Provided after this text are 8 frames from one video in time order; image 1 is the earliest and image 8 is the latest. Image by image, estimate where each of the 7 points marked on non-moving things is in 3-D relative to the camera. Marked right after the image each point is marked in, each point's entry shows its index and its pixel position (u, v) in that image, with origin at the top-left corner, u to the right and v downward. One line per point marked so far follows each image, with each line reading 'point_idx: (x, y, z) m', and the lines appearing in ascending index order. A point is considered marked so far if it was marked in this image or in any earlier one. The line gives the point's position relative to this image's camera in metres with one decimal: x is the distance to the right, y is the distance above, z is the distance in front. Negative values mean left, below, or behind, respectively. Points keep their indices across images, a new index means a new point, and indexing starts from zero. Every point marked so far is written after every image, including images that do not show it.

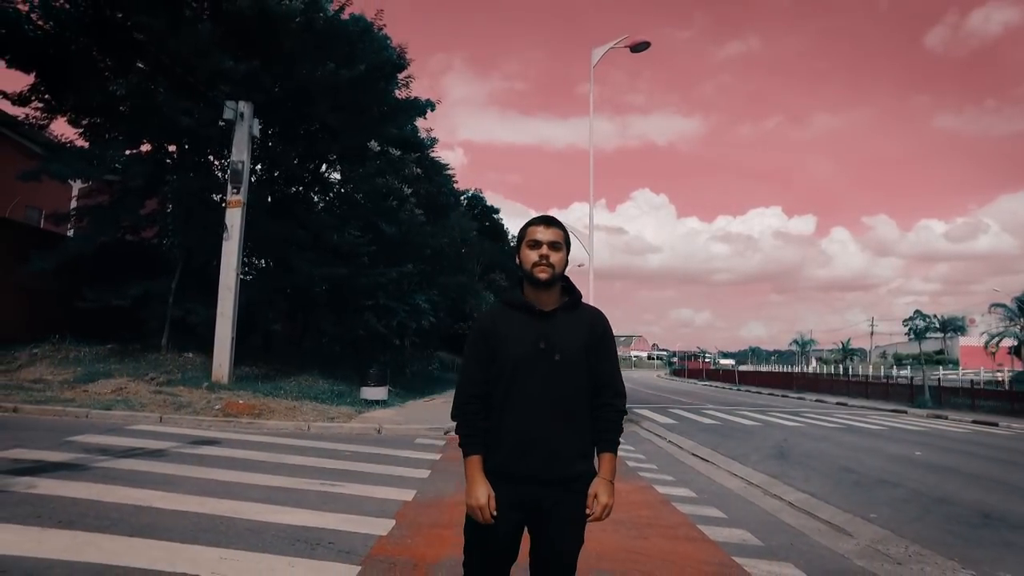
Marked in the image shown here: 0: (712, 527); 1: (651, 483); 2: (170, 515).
0: (+1.8, -2.2, +6.4) m
1: (+1.7, -2.4, +8.6) m
2: (-2.5, -1.7, +5.2) m
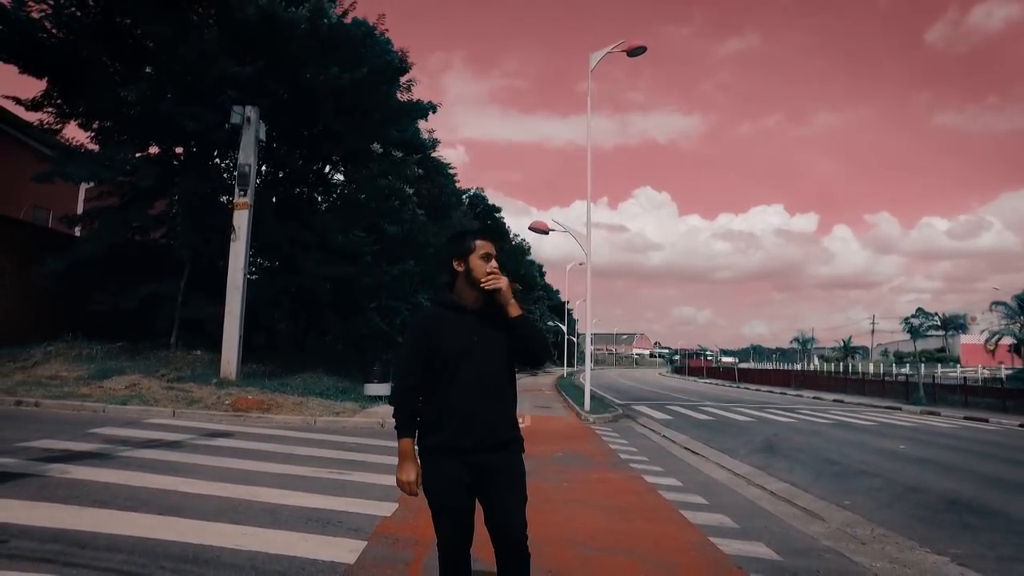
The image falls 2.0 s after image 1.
0: (+1.8, -2.2, +6.9) m
1: (+1.7, -2.4, +9.1) m
2: (-2.6, -1.7, +5.7) m
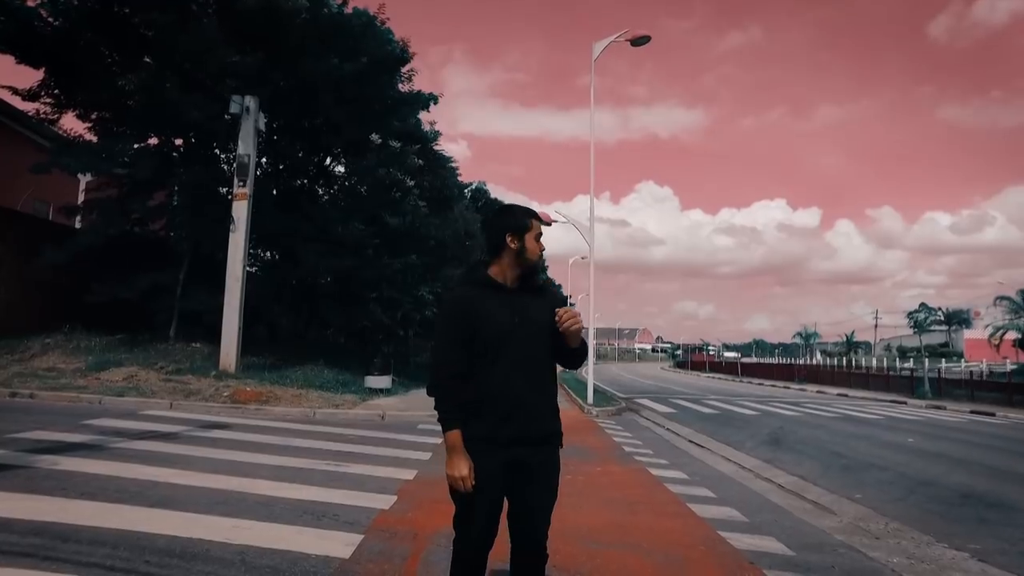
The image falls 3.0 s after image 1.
0: (+1.8, -2.1, +6.7) m
1: (+1.7, -2.3, +8.9) m
2: (-2.6, -1.6, +5.5) m
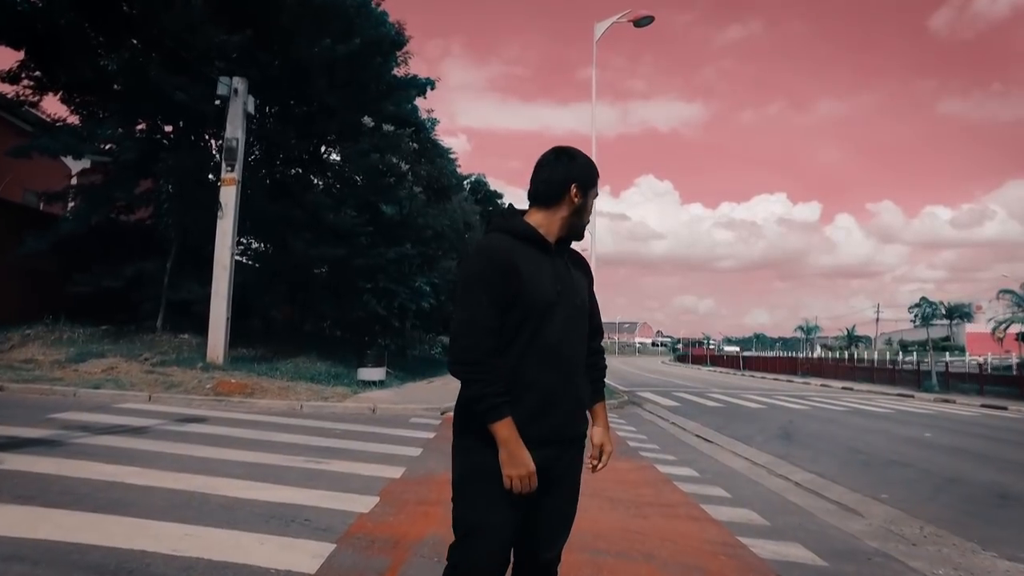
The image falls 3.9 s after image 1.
0: (+1.8, -1.9, +6.1) m
1: (+1.7, -2.1, +8.3) m
2: (-2.6, -1.4, +4.9) m
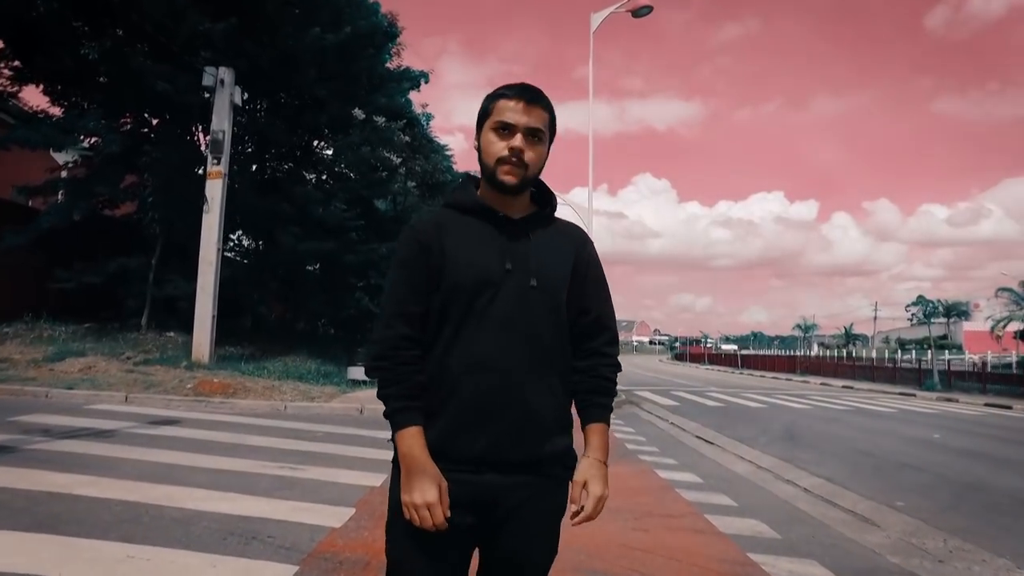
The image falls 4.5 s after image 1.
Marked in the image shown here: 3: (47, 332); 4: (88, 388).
0: (+1.7, -1.9, +5.7) m
1: (+1.6, -2.0, +7.9) m
2: (-2.7, -1.4, +4.4) m
3: (-10.4, -1.0, +15.5) m
4: (-6.3, -1.5, +10.4) m
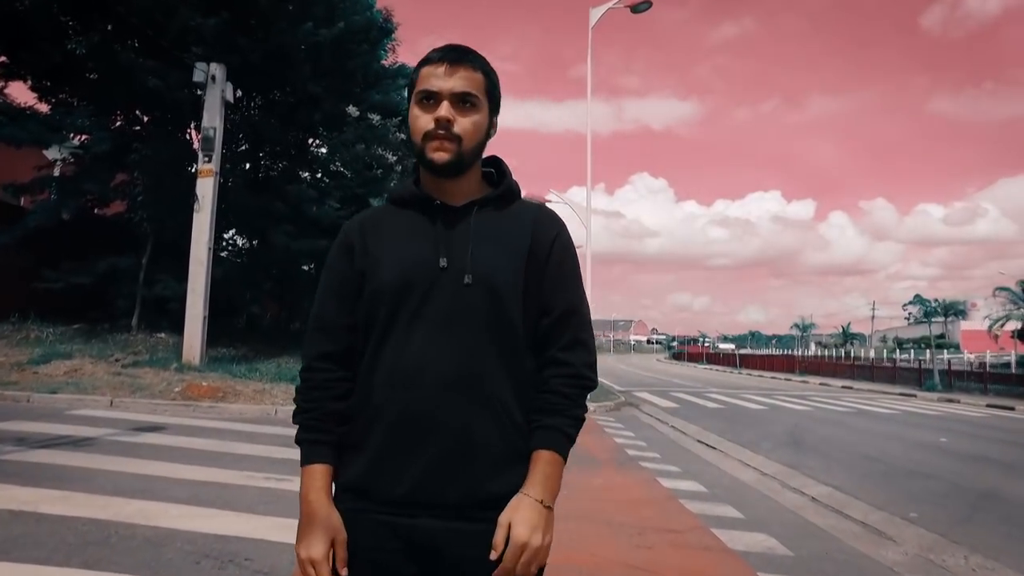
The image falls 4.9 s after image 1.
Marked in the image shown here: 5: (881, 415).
0: (+1.7, -1.9, +5.4) m
1: (+1.6, -2.1, +7.6) m
2: (-2.7, -1.4, +4.1) m
3: (-10.4, -1.0, +15.2) m
4: (-6.4, -1.5, +10.1) m
5: (+9.1, -3.1, +17.2) m
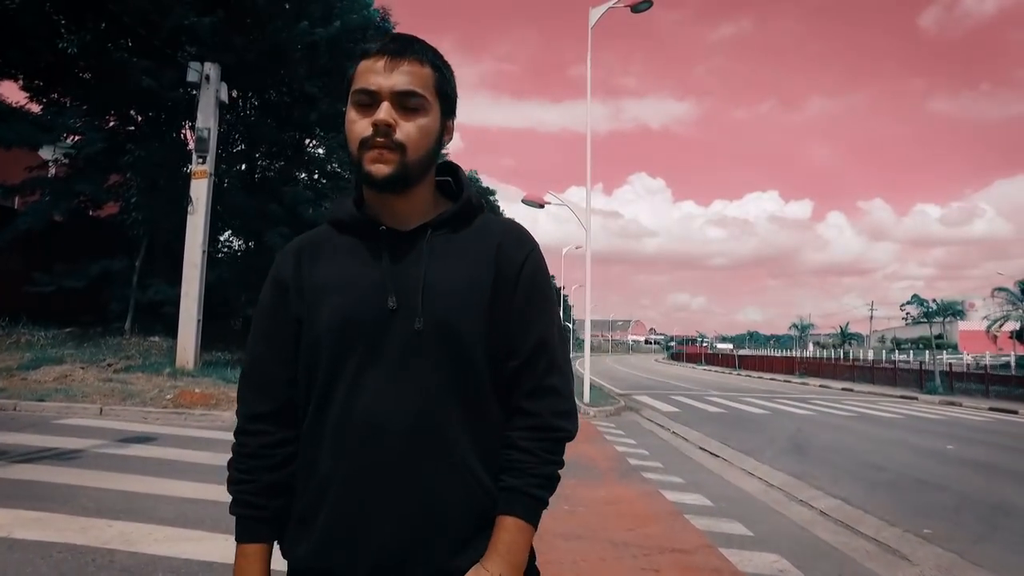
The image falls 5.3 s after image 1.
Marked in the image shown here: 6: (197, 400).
0: (+1.7, -2.0, +5.2) m
1: (+1.6, -2.1, +7.4) m
2: (-2.7, -1.5, +3.9) m
3: (-10.5, -1.1, +15.0) m
4: (-6.4, -1.6, +9.9) m
5: (+9.1, -3.2, +17.0) m
6: (-4.8, -1.7, +10.6) m
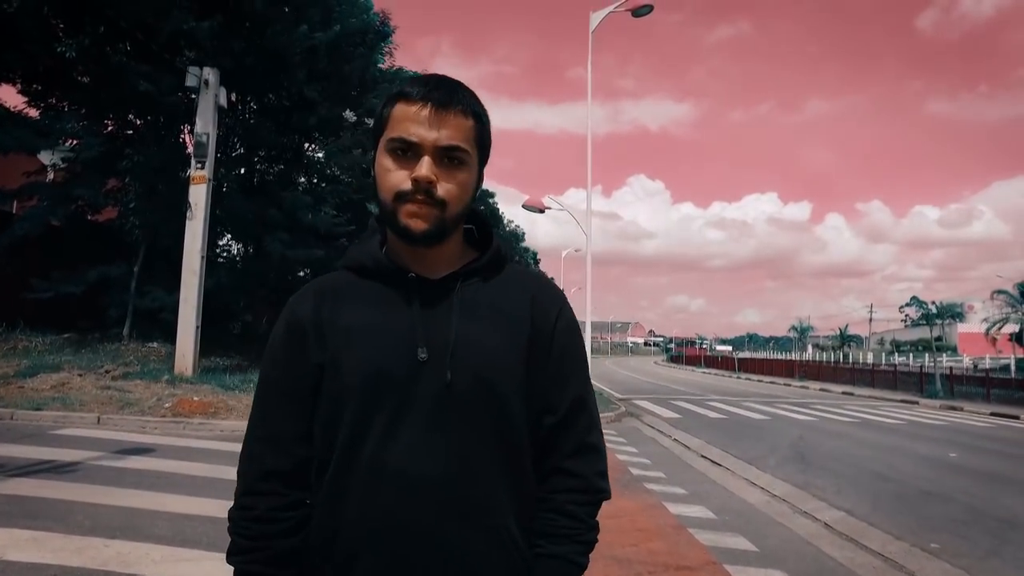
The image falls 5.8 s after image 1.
0: (+1.7, -2.1, +5.1) m
1: (+1.6, -2.2, +7.3) m
2: (-2.7, -1.6, +3.8) m
3: (-10.5, -1.2, +14.9) m
4: (-6.4, -1.7, +9.8) m
5: (+9.1, -3.3, +16.9) m
6: (-4.8, -1.8, +10.6) m
